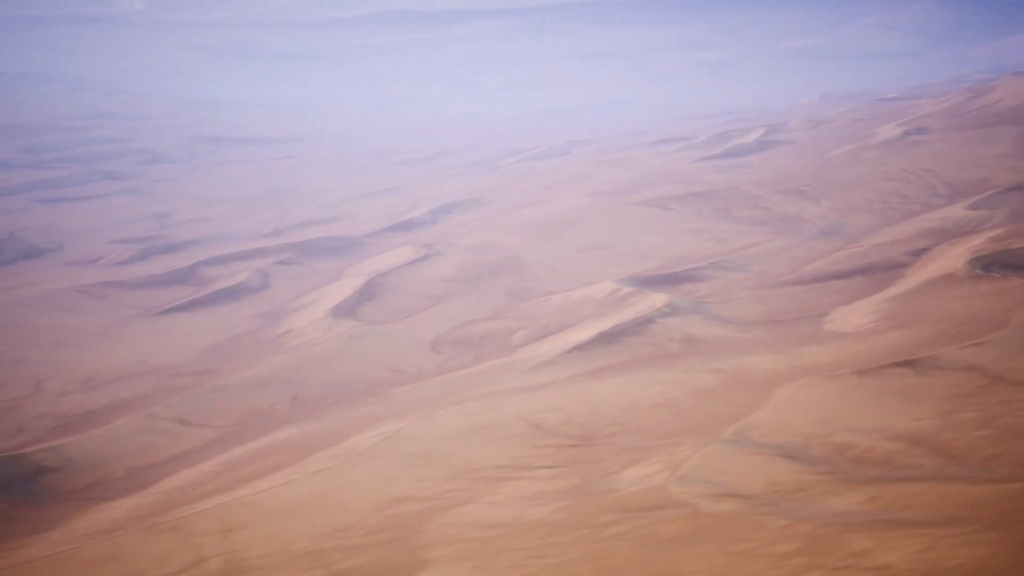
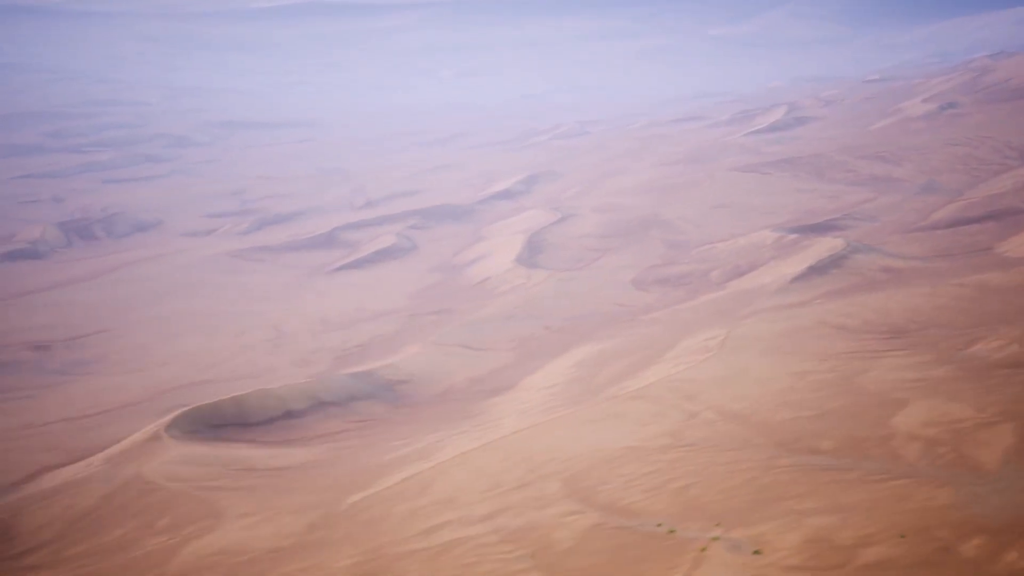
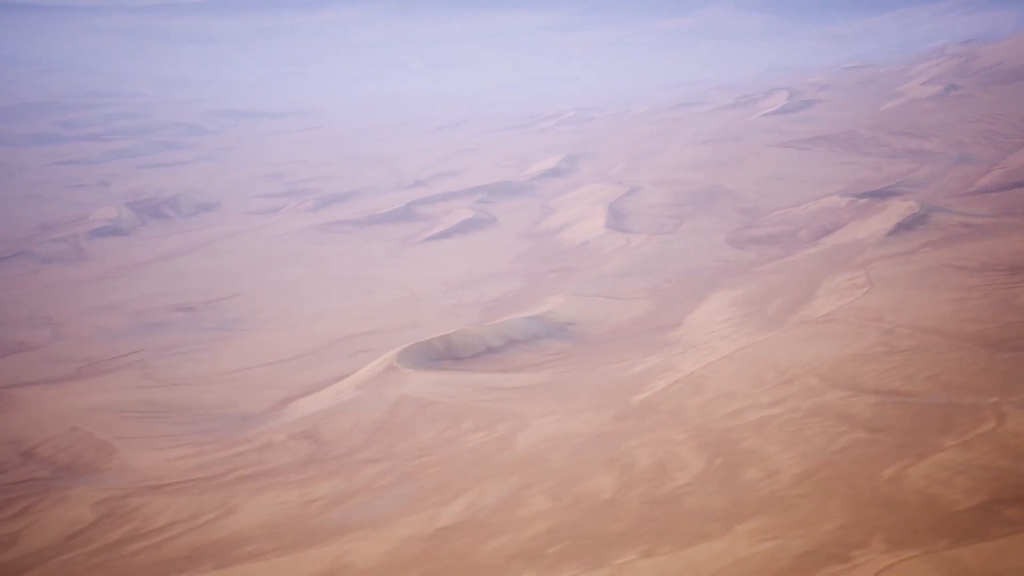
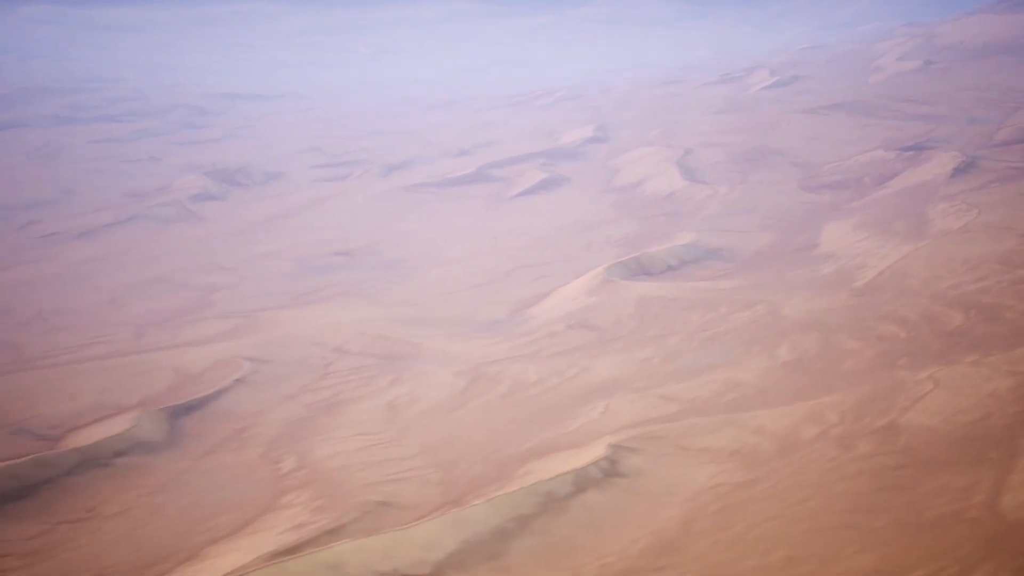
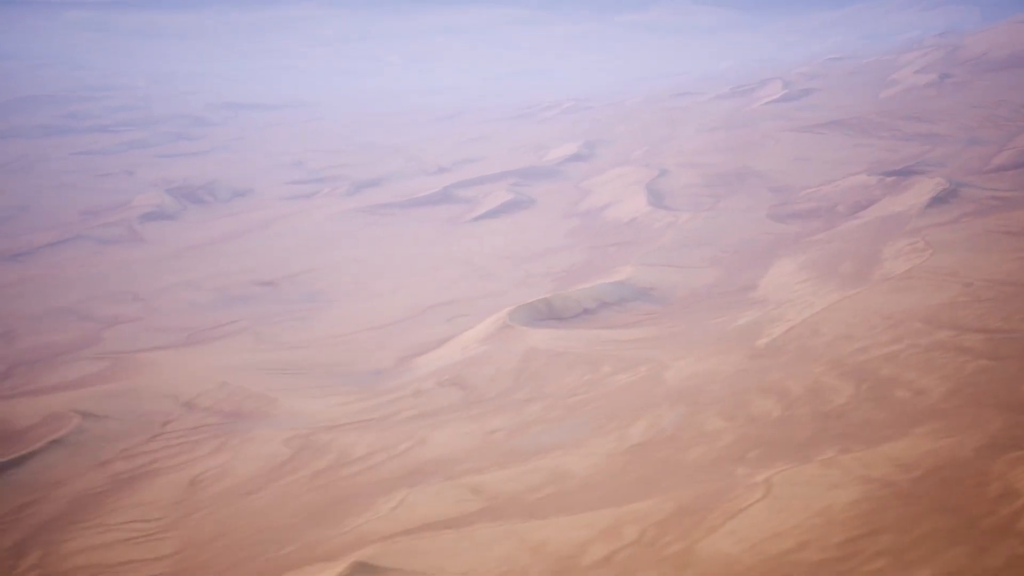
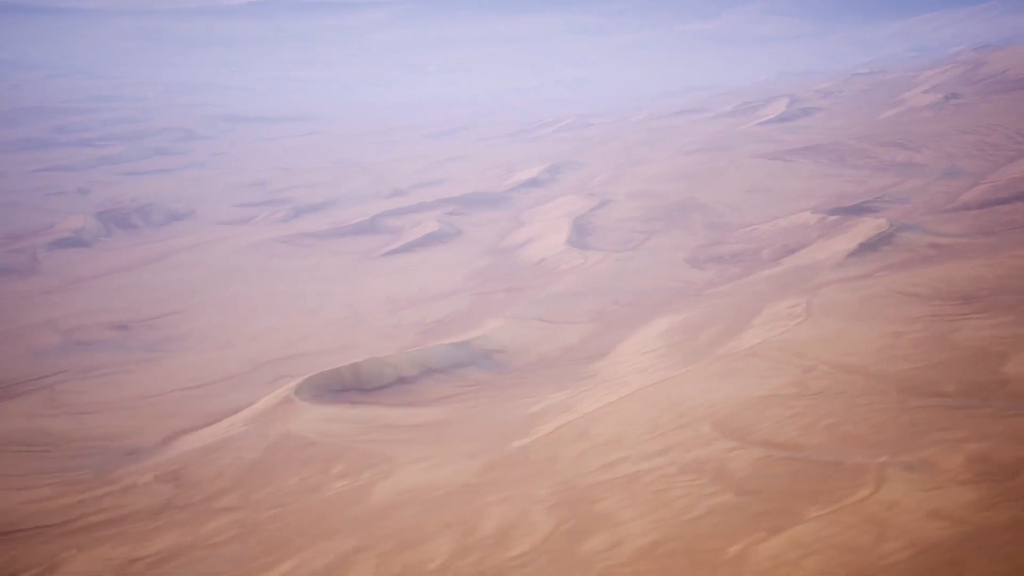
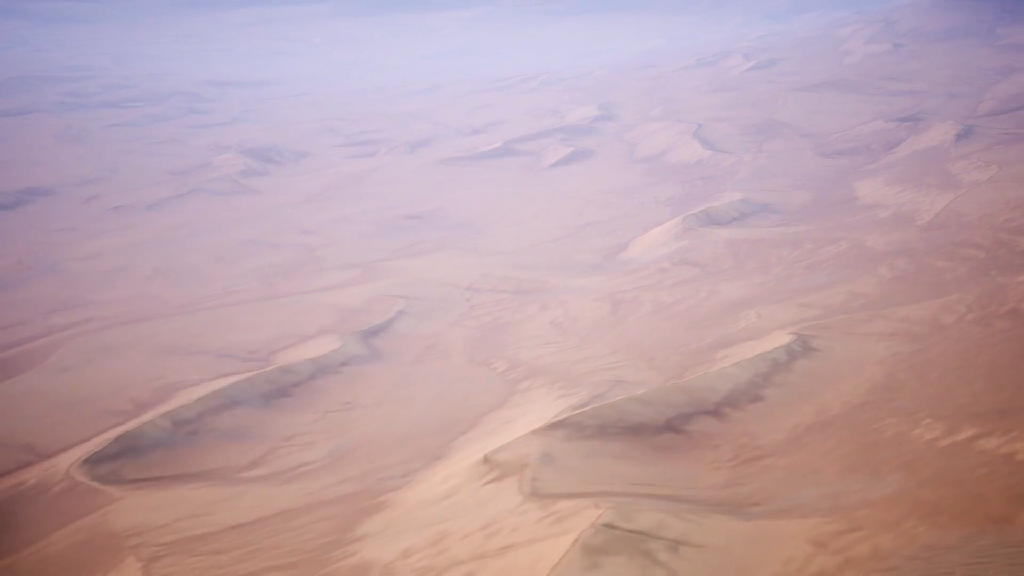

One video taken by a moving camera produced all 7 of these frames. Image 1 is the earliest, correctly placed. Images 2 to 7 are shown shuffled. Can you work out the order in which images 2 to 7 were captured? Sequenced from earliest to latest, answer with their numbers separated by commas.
2, 6, 3, 5, 4, 7
